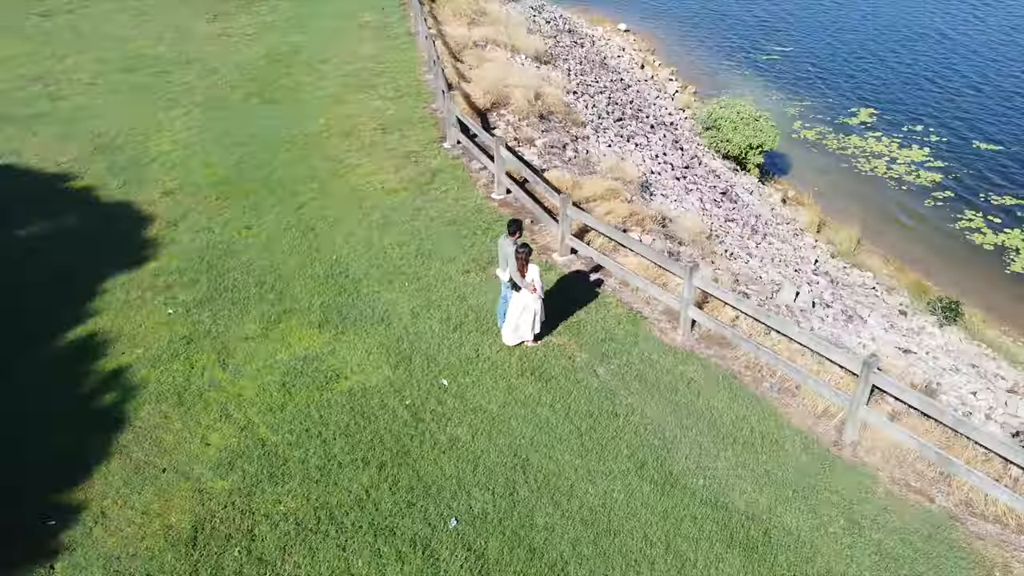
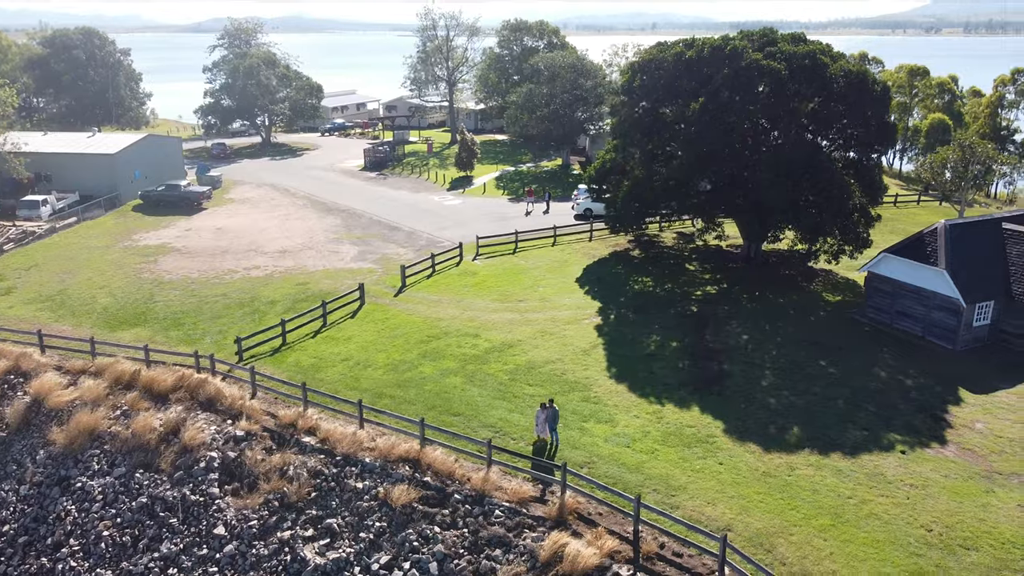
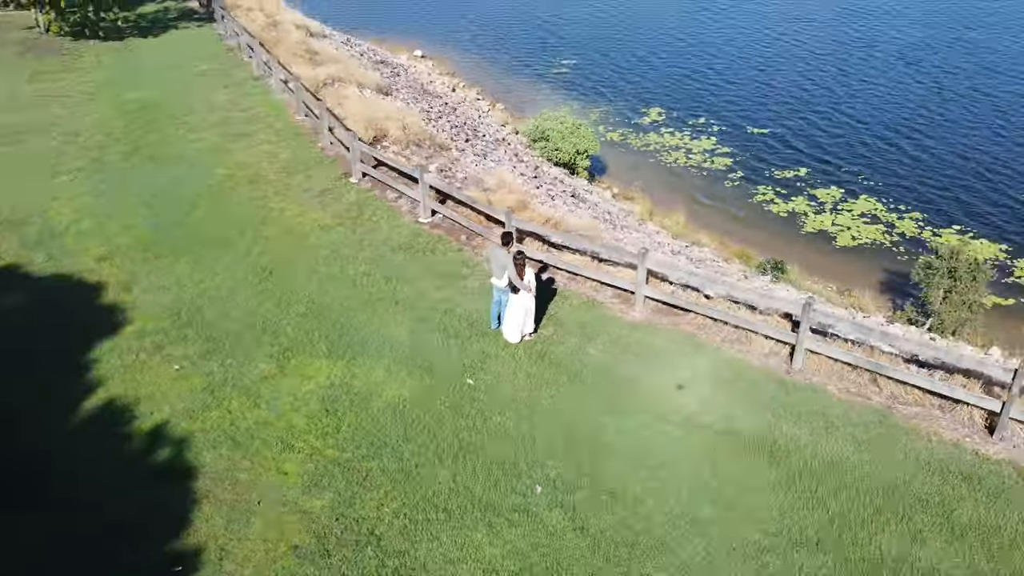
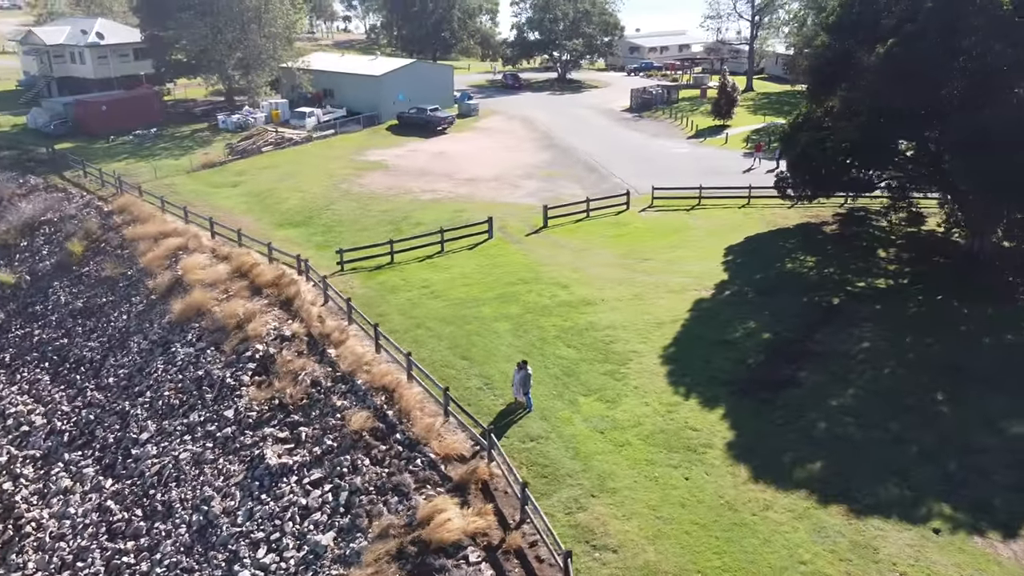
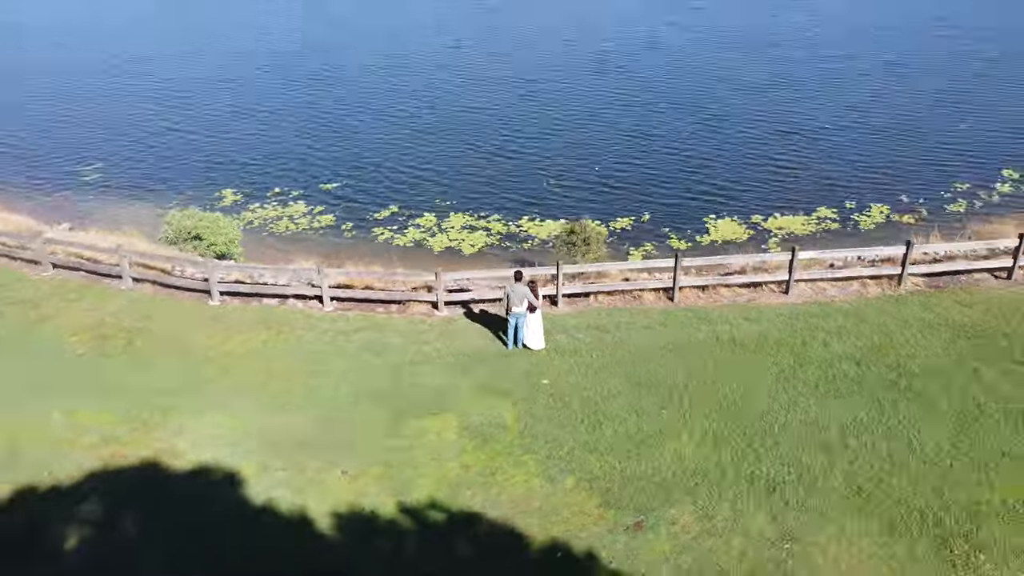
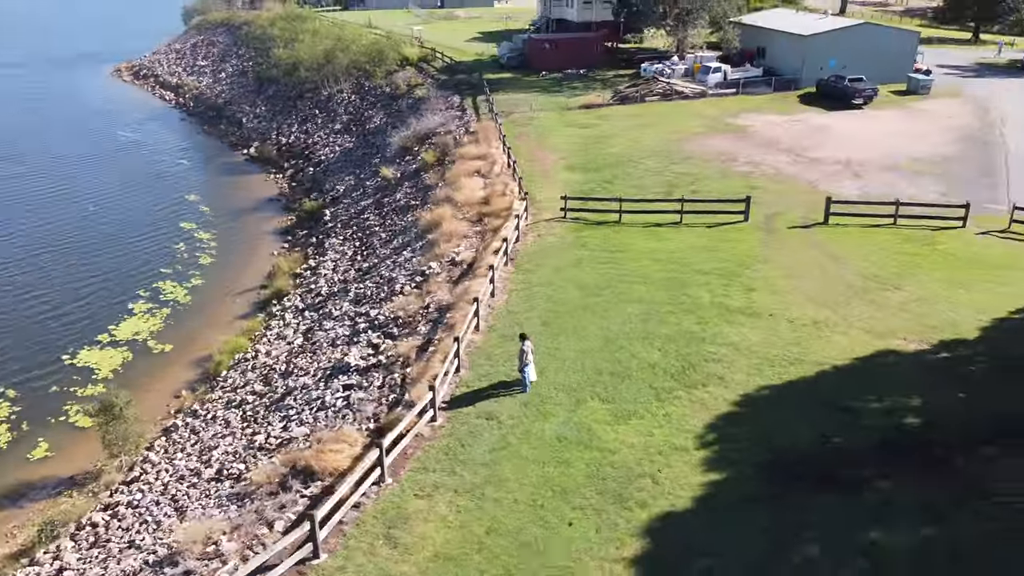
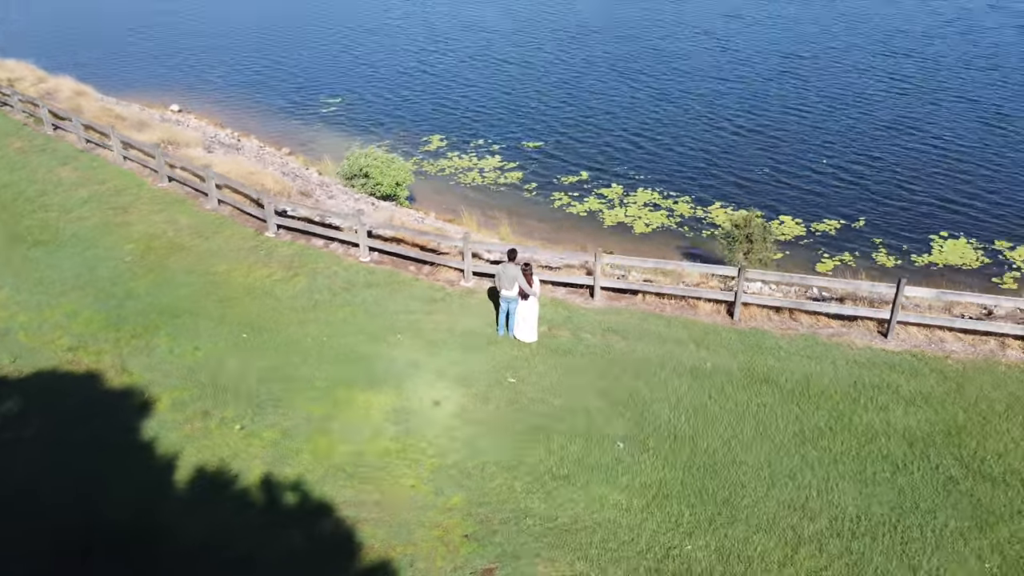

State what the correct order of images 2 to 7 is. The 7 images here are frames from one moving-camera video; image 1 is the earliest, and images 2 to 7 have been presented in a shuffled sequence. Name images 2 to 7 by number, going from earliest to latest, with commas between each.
3, 7, 5, 6, 4, 2
